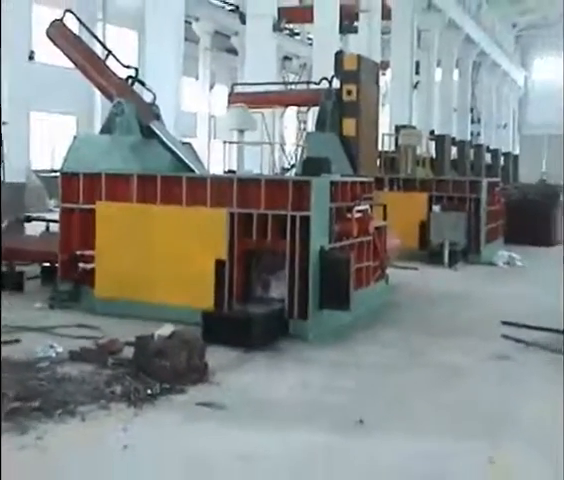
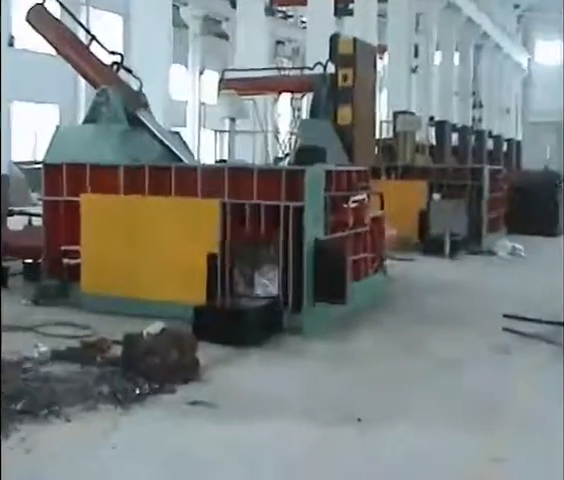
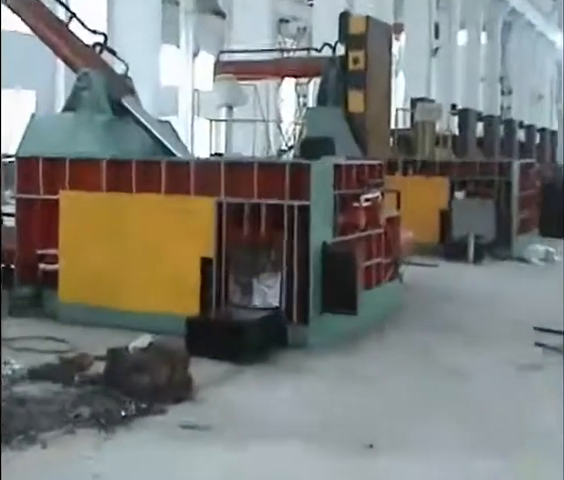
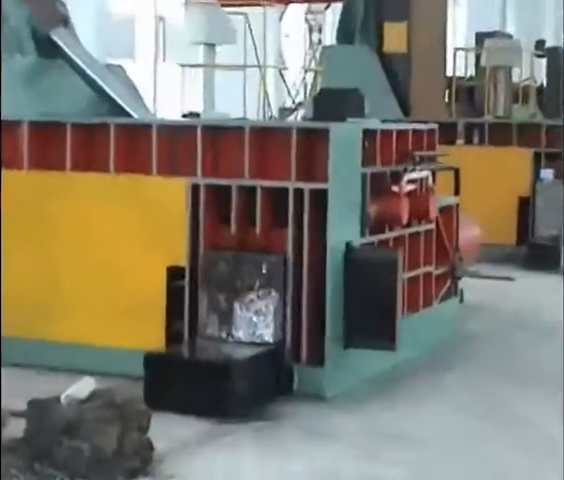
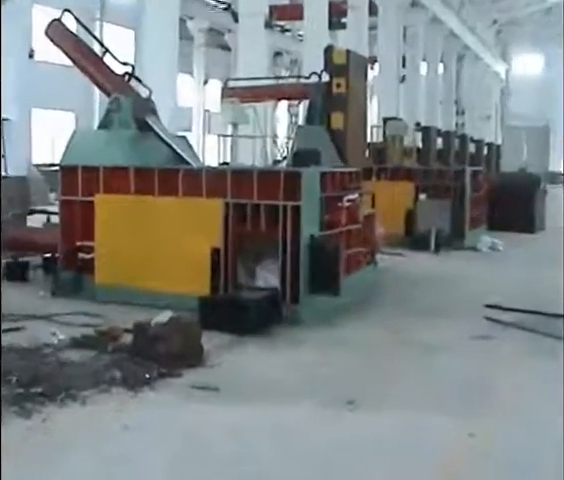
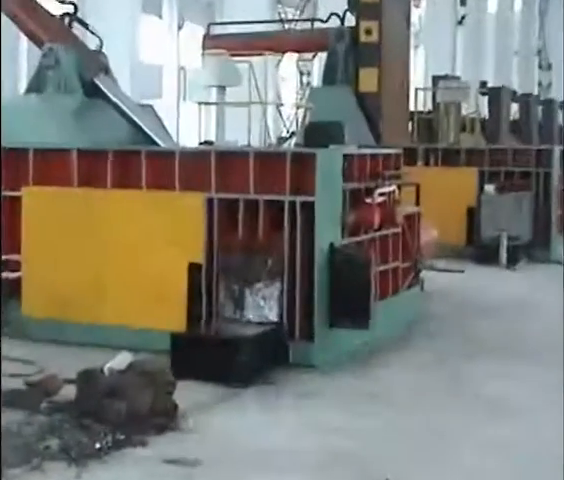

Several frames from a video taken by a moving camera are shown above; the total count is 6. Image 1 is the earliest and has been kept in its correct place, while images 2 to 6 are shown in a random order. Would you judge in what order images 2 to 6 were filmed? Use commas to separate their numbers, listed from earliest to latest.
5, 2, 3, 6, 4
